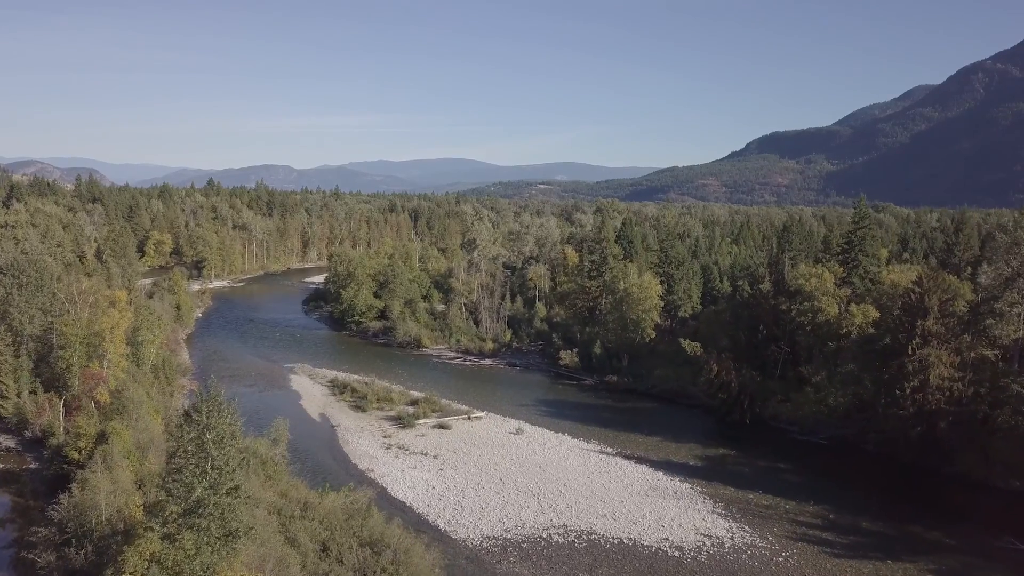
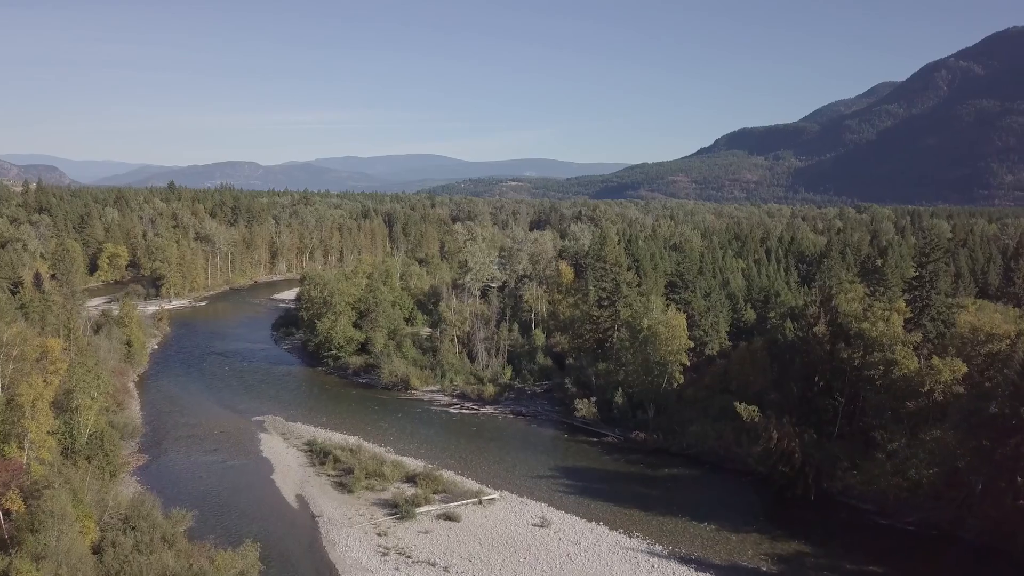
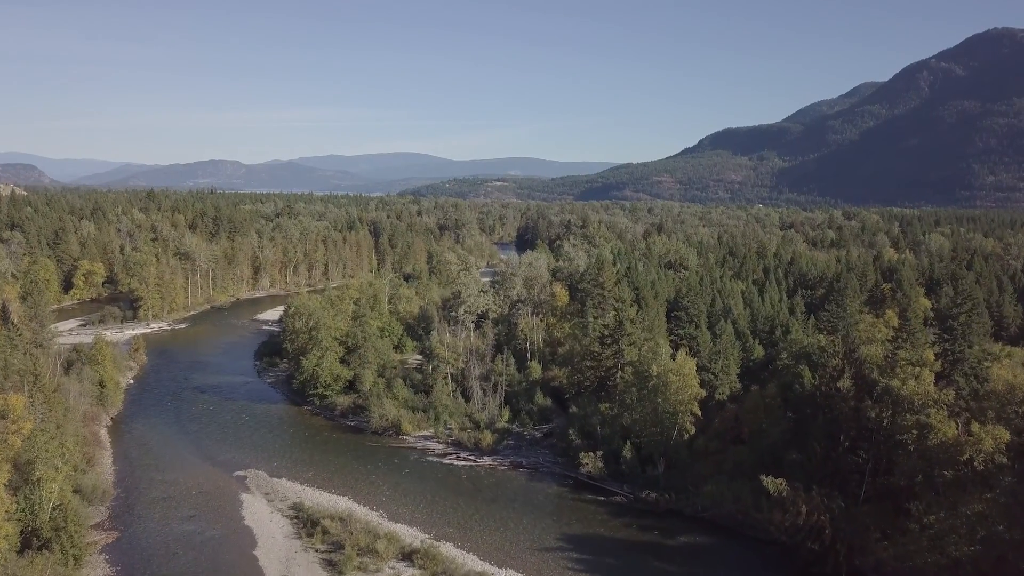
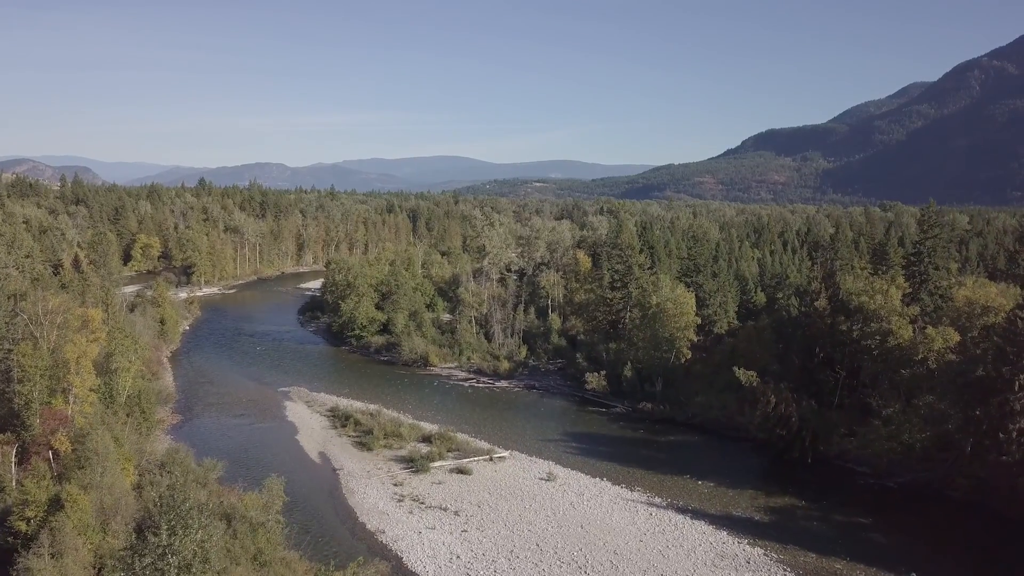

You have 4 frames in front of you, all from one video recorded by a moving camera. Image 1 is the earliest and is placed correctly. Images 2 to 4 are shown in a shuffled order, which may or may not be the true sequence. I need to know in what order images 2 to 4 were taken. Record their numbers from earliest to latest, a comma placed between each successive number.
4, 2, 3
